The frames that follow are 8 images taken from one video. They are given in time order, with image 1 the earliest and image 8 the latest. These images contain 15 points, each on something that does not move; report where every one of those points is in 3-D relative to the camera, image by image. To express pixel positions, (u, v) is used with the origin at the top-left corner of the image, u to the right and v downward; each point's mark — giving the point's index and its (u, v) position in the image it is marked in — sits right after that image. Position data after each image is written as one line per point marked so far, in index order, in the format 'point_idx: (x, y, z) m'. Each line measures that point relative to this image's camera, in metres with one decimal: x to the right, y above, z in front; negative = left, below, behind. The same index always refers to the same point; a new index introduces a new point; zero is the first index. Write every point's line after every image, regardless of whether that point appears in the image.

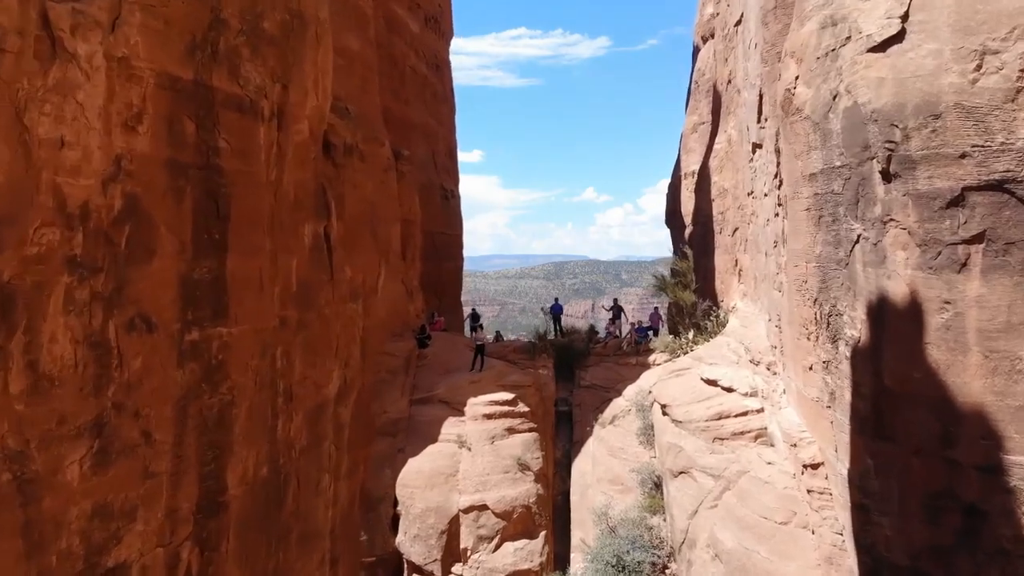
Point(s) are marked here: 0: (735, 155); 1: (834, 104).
0: (+7.2, +4.3, +14.7) m
1: (+5.8, +3.3, +8.1) m
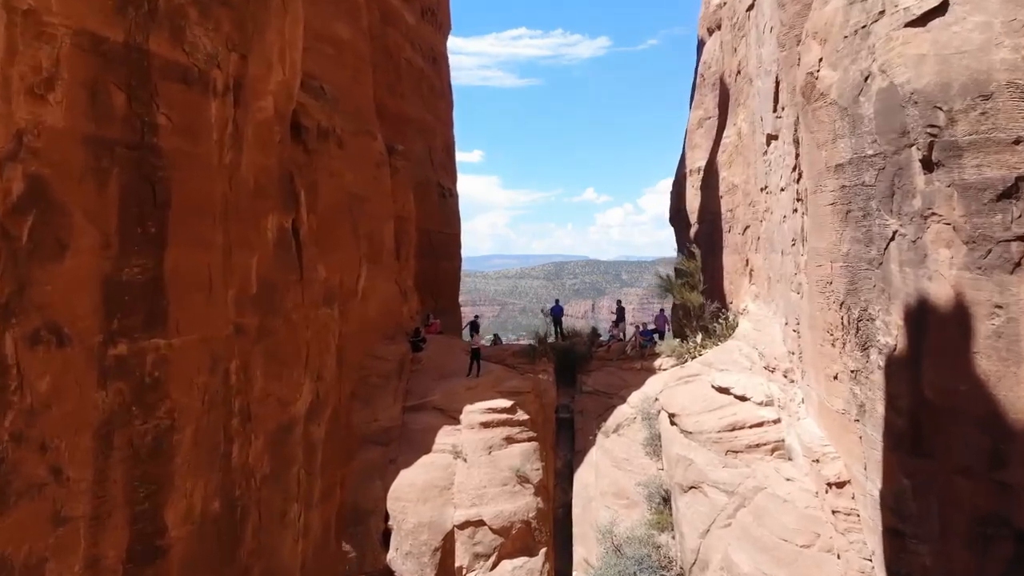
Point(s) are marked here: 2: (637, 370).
0: (+7.2, +4.3, +13.9) m
1: (+5.7, +3.3, +7.3) m
2: (+4.0, -2.6, +14.4) m
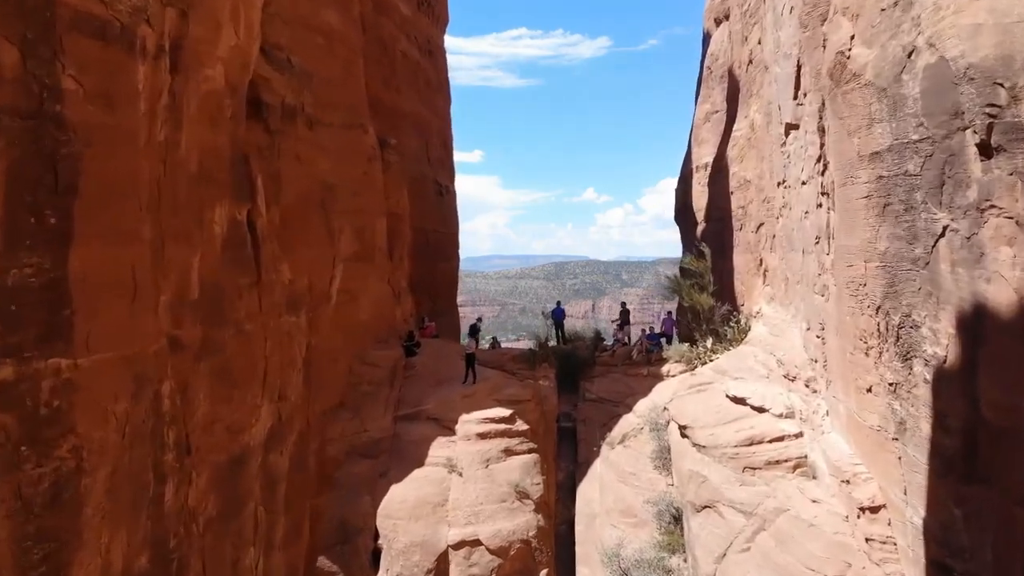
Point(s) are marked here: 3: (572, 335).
0: (+7.2, +4.2, +13.1) m
1: (+5.7, +3.2, +6.5) m
2: (+4.0, -2.7, +13.6) m
3: (+2.2, -1.7, +16.2) m
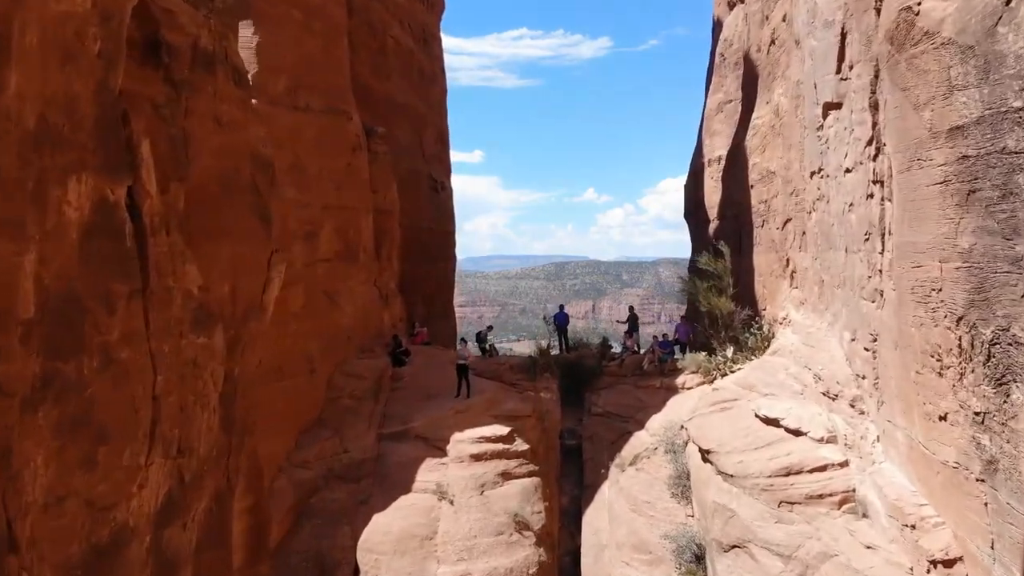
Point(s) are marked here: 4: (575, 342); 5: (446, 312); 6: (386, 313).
0: (+7.1, +4.2, +11.7) m
1: (+5.7, +3.2, +5.1) m
2: (+3.9, -2.7, +12.2) m
3: (+2.2, -1.8, +14.9) m
4: (+2.1, -1.7, +15.0) m
5: (-2.9, -1.1, +19.4) m
6: (-3.8, -0.8, +13.3) m
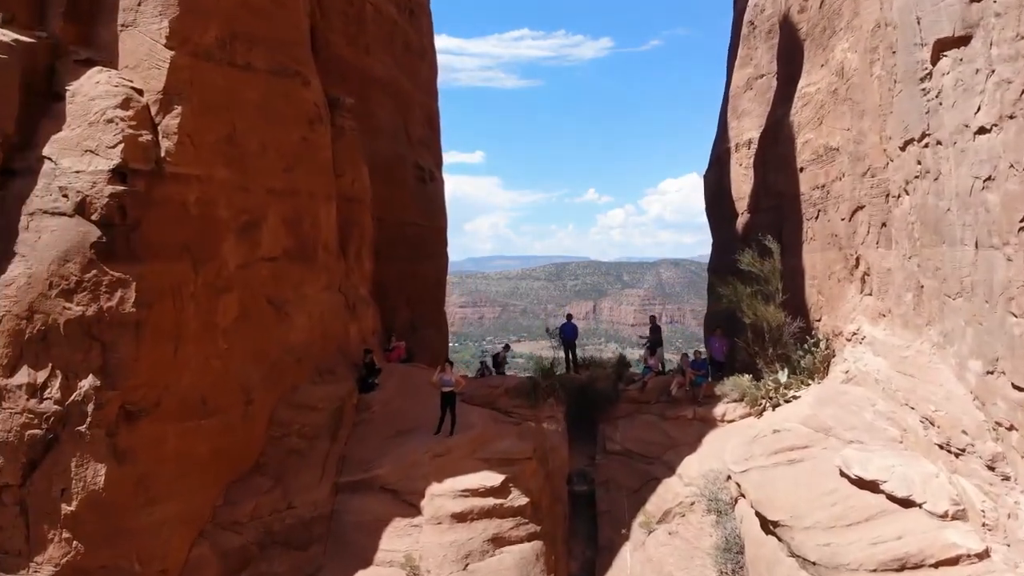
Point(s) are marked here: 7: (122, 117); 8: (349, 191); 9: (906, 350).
0: (+7.0, +4.0, +9.2) m
1: (+5.5, +3.0, +2.6) m
2: (+3.8, -2.9, +9.7) m
3: (+2.1, -2.0, +12.4) m
4: (+2.0, -1.9, +12.5) m
5: (-3.0, -1.3, +16.9) m
6: (-3.9, -0.9, +10.9) m
7: (-6.7, +2.9, +7.8) m
8: (-4.0, +2.4, +11.0) m
9: (+6.5, -1.0, +7.5) m
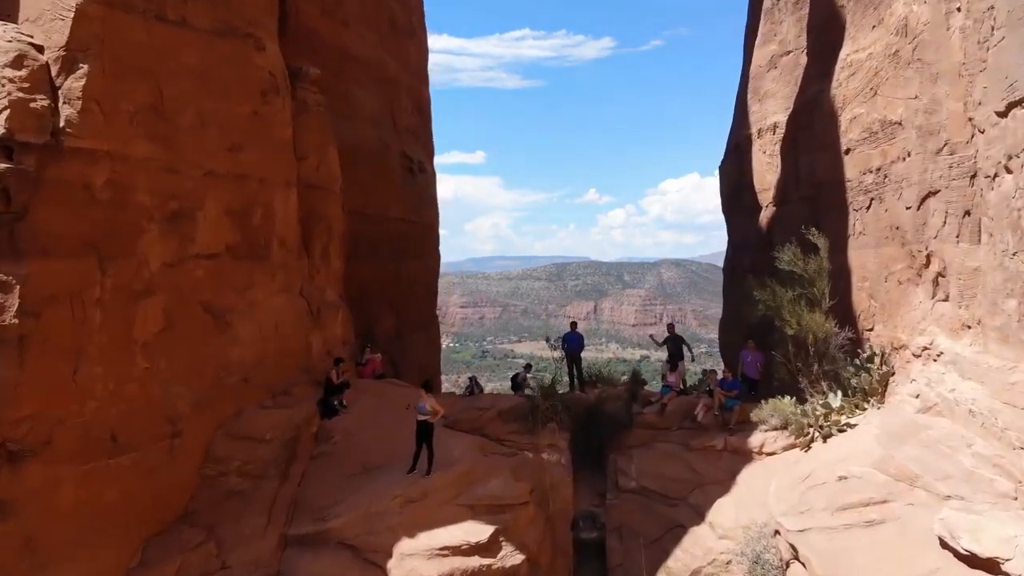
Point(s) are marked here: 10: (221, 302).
0: (+6.9, +4.0, +7.5) m
1: (+5.4, +3.0, +0.9) m
2: (+3.7, -2.9, +8.0) m
3: (+1.9, -2.0, +10.7) m
4: (+1.9, -1.9, +10.8) m
5: (-3.1, -1.3, +15.2) m
6: (-4.0, -1.0, +9.2) m
7: (-6.8, +2.9, +6.1) m
8: (-4.1, +2.3, +9.4) m
9: (+6.4, -1.1, +5.8) m
10: (-4.9, -0.2, +7.6) m
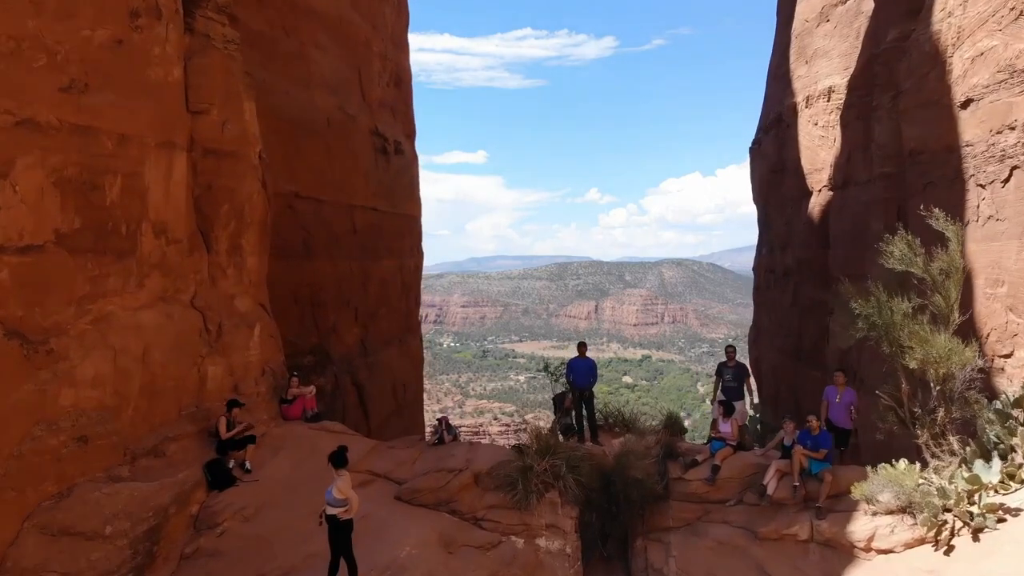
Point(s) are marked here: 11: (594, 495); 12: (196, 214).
0: (+6.6, +3.9, +4.8) m
1: (+5.1, +2.8, -1.8) m
2: (+3.4, -3.1, +5.4) m
3: (+1.7, -2.1, +8.0) m
4: (+1.6, -2.1, +8.1) m
5: (-3.3, -1.4, +12.5) m
6: (-4.3, -1.1, +6.5) m
7: (-7.1, +2.8, +3.5) m
8: (-4.4, +2.2, +6.7) m
9: (+6.2, -1.2, +3.1) m
10: (-5.1, -0.4, +5.0) m
11: (+1.1, -2.9, +6.5) m
12: (-4.6, +1.1, +6.5) m
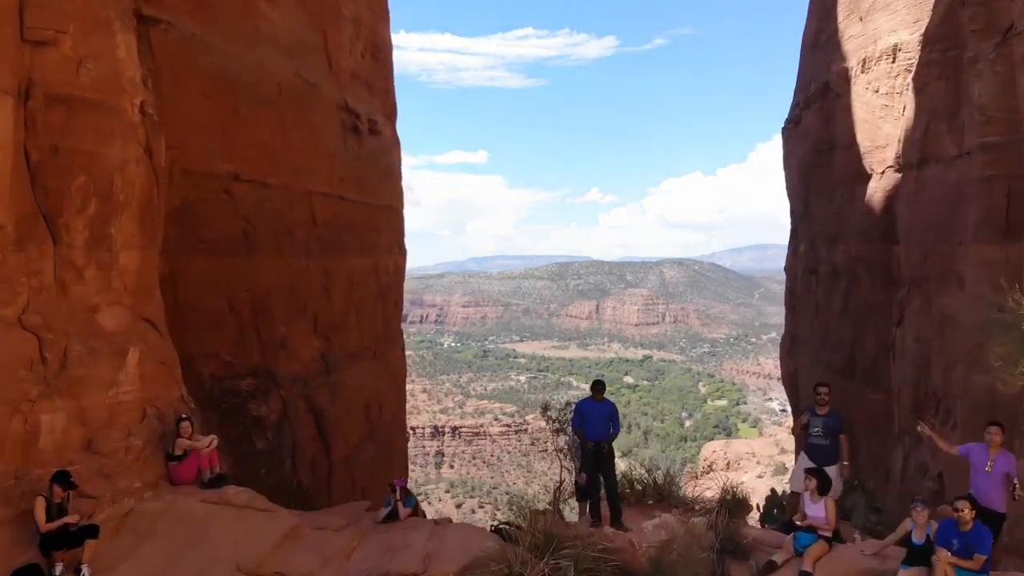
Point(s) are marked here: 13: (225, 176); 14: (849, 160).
0: (+6.5, +3.8, +2.8) m
1: (+4.9, +2.8, -3.8) m
2: (+3.3, -3.1, +3.4) m
3: (+1.5, -2.2, +6.0) m
4: (+1.5, -2.1, +6.1) m
5: (-3.5, -1.5, +10.5) m
6: (-4.4, -1.2, +4.5) m
7: (-7.3, +2.7, +1.5) m
8: (-4.5, +2.1, +4.7) m
9: (+6.0, -1.3, +1.1) m
10: (-5.3, -0.5, +3.0) m
11: (+1.0, -3.0, +4.5) m
12: (-4.8, +1.0, +4.5) m
13: (-5.1, +2.0, +8.0) m
14: (+7.4, +2.8, +9.9) m
